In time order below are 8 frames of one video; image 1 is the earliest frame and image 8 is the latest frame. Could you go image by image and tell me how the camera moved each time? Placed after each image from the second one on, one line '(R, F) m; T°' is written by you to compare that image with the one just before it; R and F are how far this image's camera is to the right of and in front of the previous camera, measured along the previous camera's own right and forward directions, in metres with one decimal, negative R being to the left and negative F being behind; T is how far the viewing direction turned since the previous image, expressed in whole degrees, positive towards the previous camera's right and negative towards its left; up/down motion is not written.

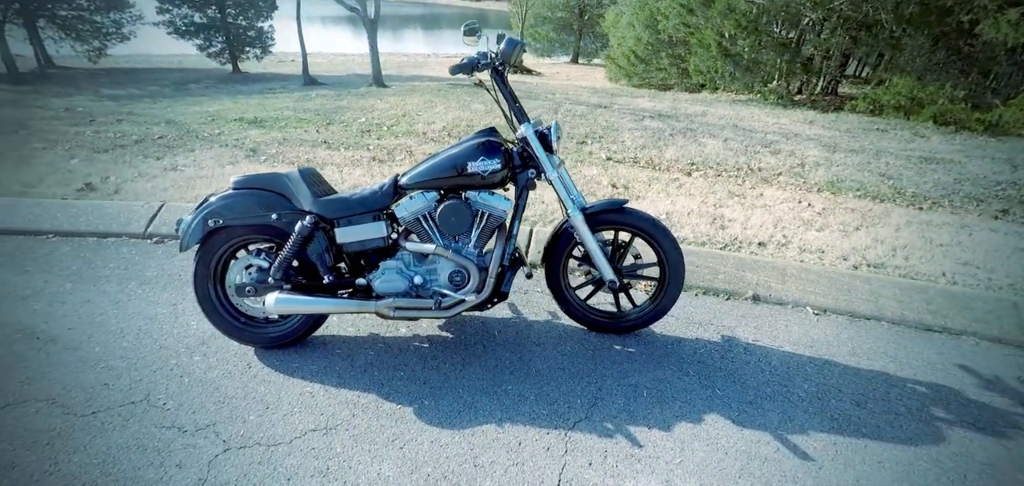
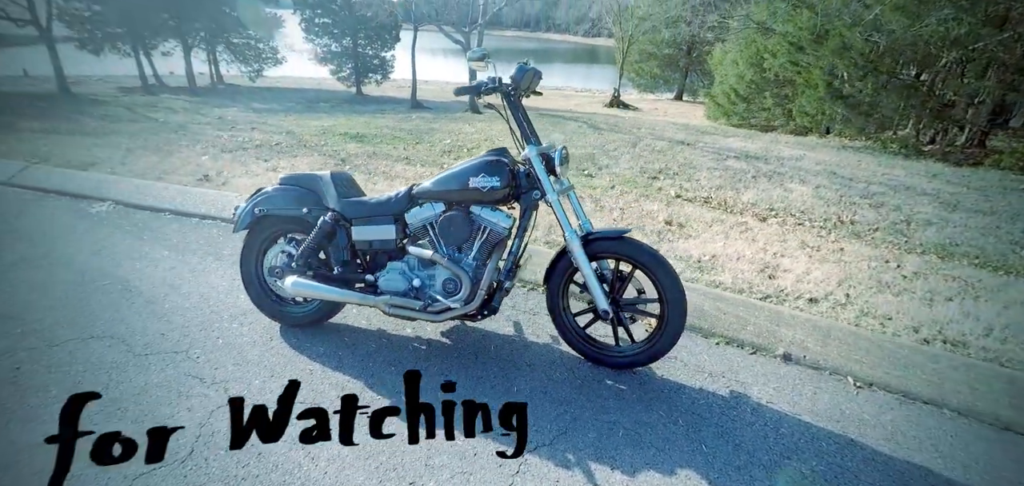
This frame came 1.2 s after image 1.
(+0.6, -0.1) m; -12°
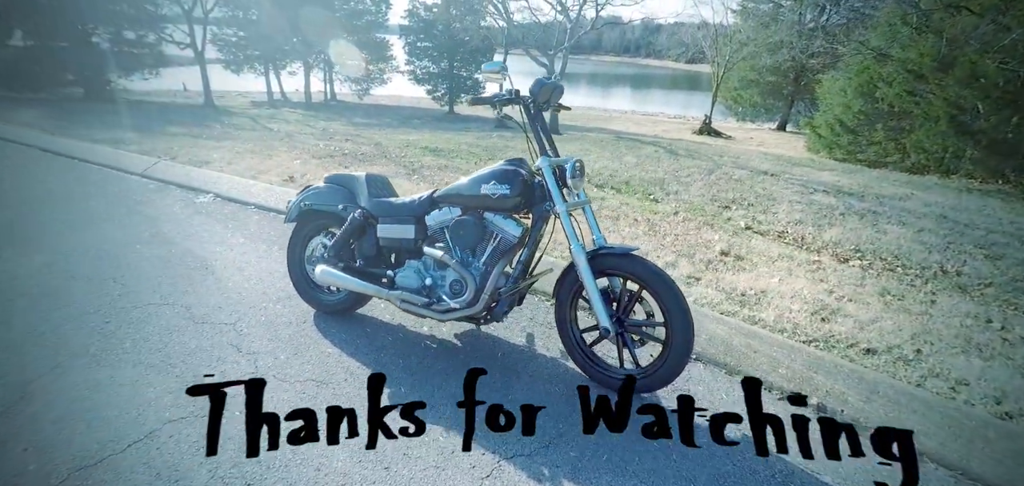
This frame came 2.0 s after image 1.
(+0.5, 0.0) m; -11°
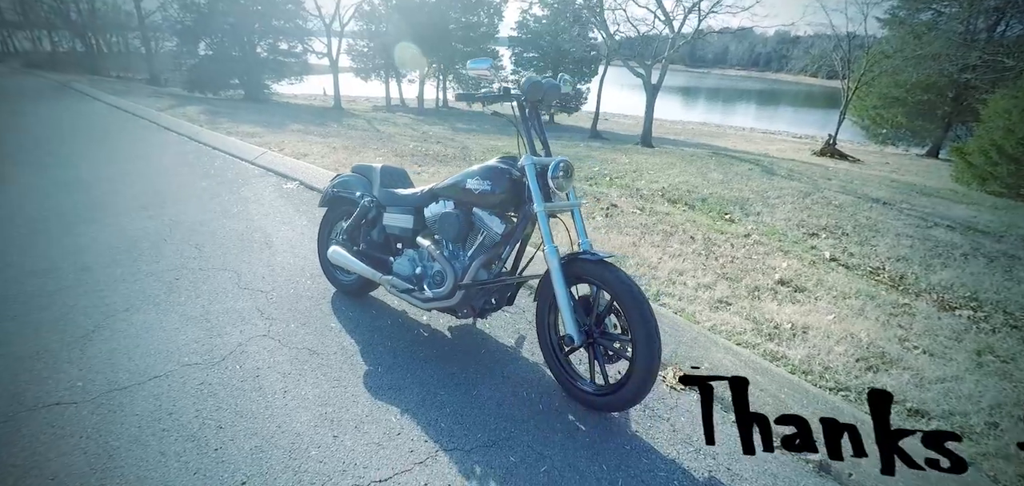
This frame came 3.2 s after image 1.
(+0.8, +0.1) m; -14°
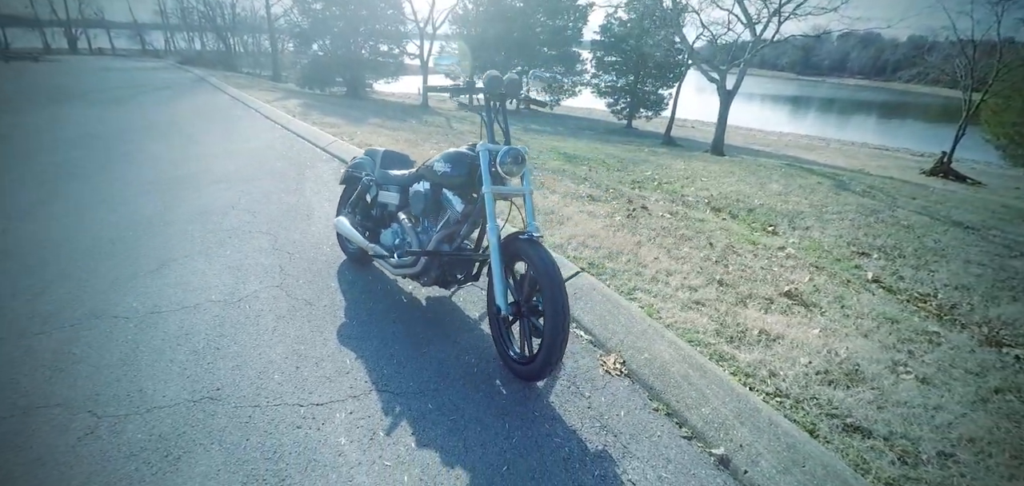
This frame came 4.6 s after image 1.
(+0.9, -0.1) m; -11°
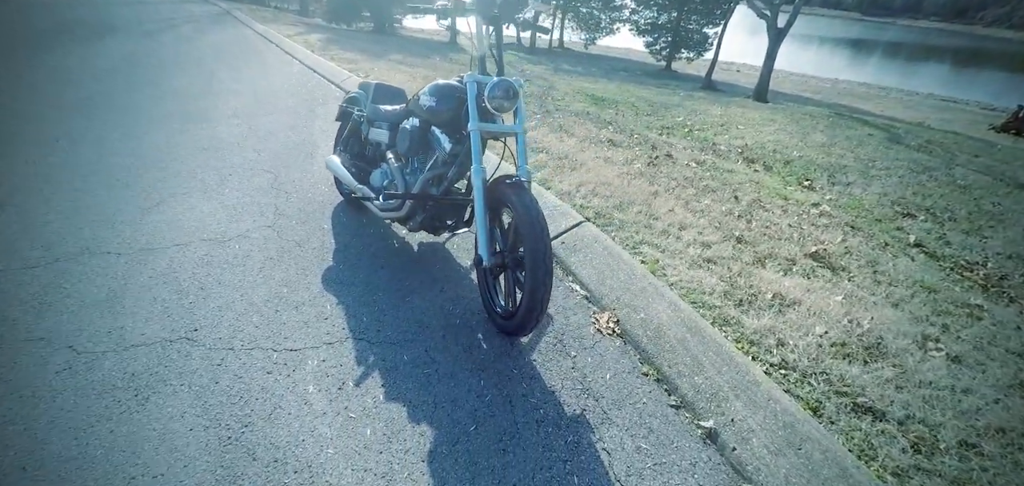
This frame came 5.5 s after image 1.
(+0.2, +0.2) m; -4°
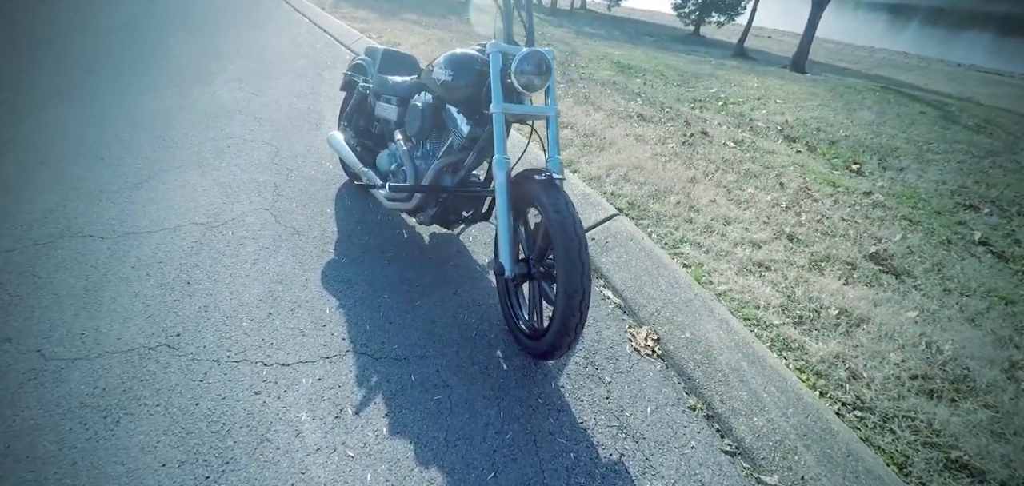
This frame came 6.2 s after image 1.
(-0.1, +0.4) m; -1°
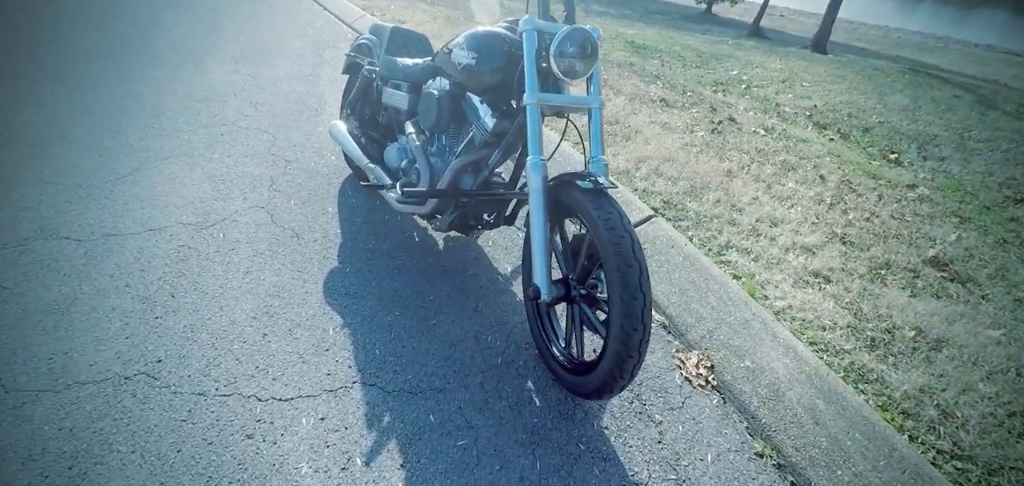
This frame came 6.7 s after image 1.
(-0.1, +0.3) m; 0°
